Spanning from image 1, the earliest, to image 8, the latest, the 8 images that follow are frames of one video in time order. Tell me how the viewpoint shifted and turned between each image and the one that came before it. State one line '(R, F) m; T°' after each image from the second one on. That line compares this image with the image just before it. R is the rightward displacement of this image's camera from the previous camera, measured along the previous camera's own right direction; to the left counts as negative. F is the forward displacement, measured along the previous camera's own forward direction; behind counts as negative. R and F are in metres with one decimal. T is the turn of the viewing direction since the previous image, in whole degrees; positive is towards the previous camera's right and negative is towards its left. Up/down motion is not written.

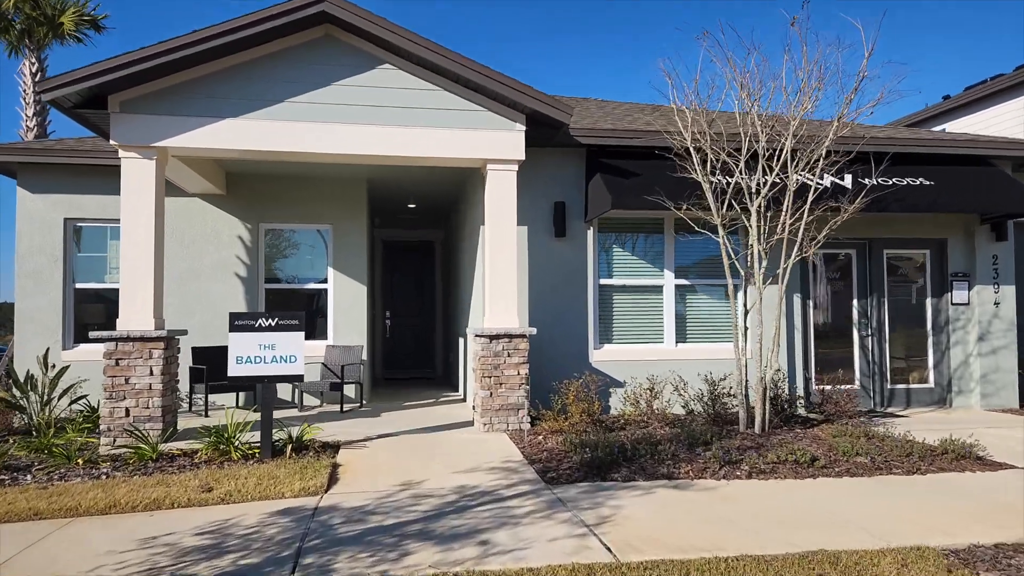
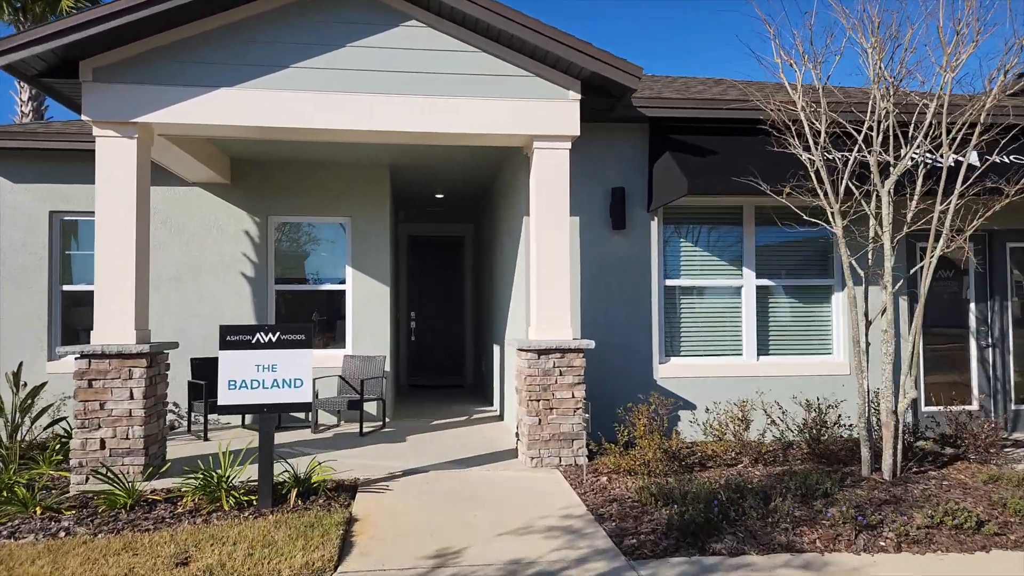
(-0.2, +1.2) m; -2°
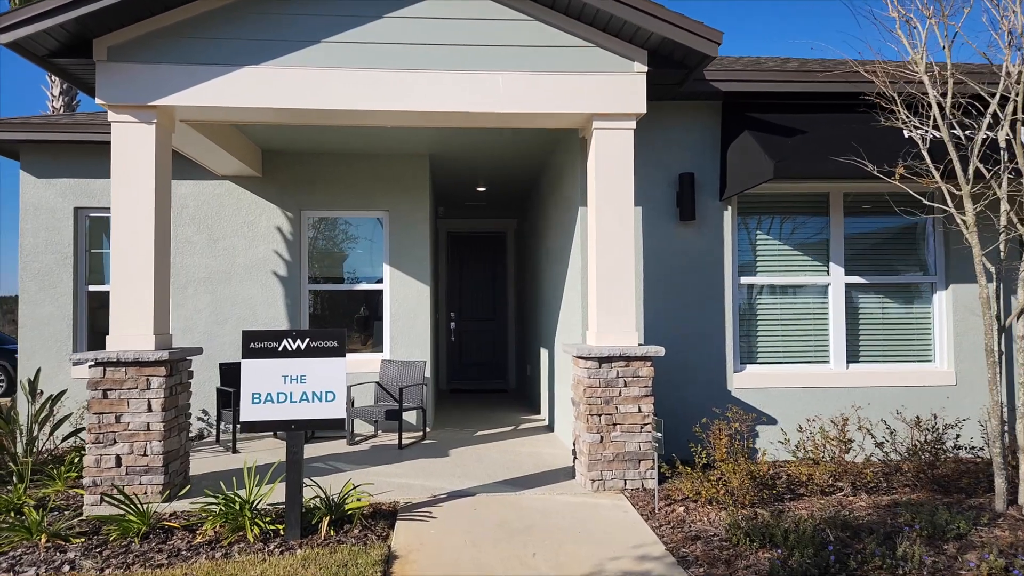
(-0.2, +0.6) m; -3°
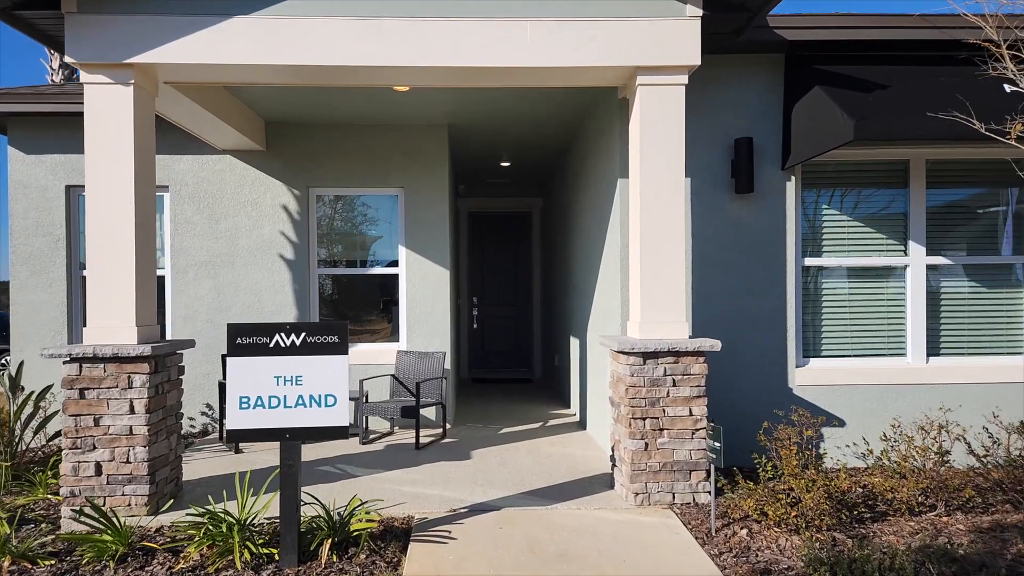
(-0.1, +0.7) m; -2°
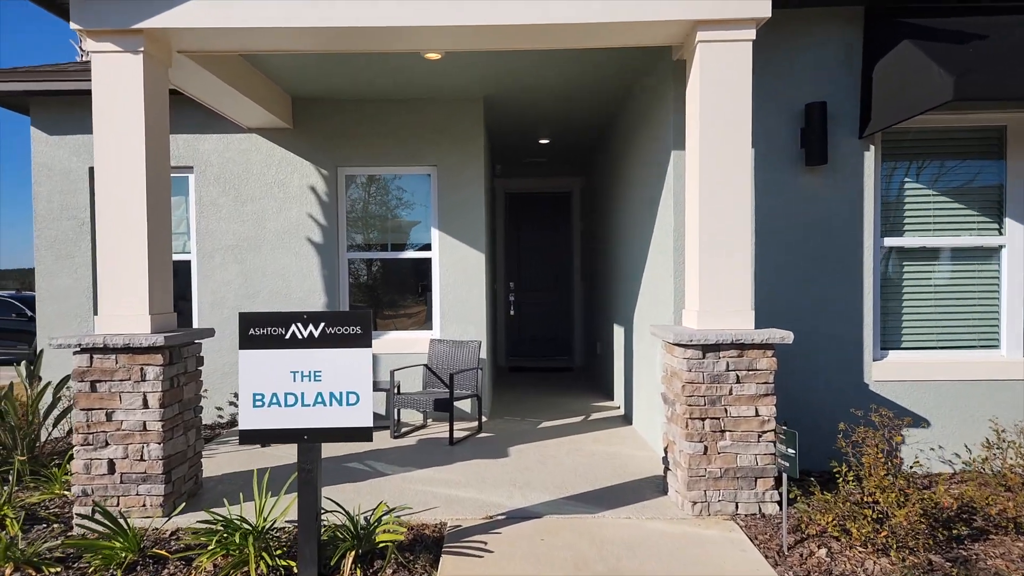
(0.0, +0.4) m; -3°
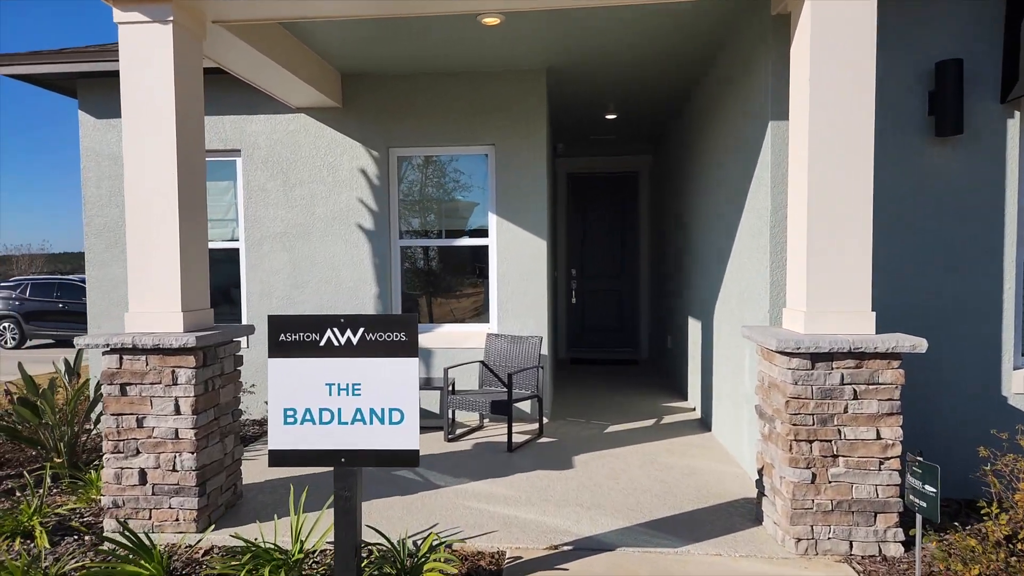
(-0.1, +0.5) m; -5°
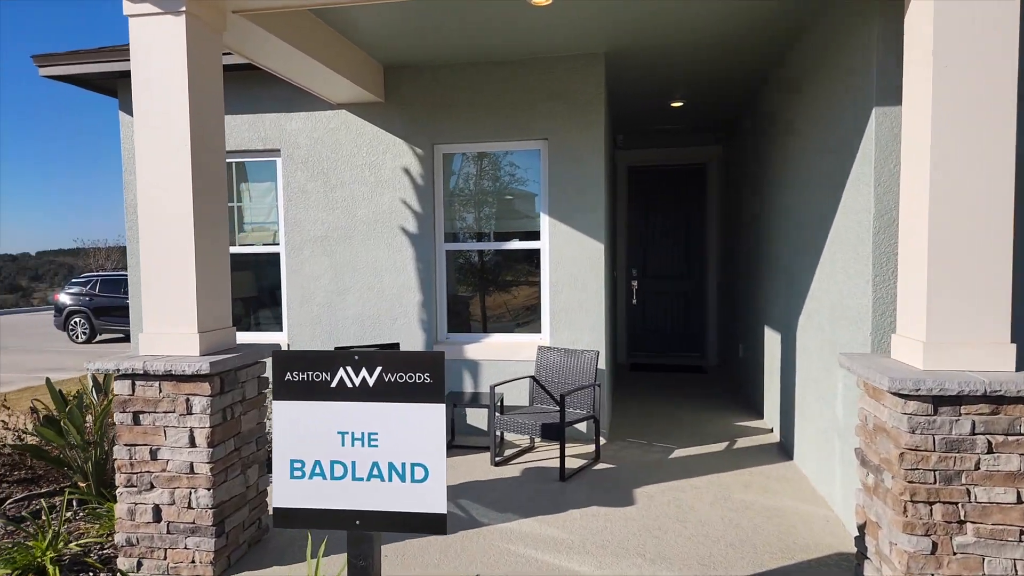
(0.0, +0.5) m; -5°
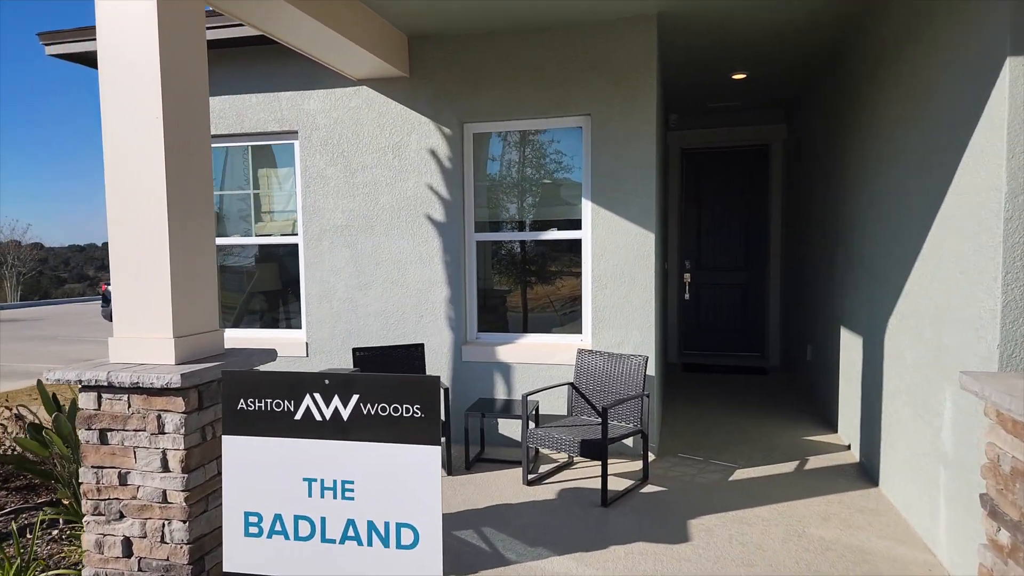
(+0.1, +0.6) m; -4°
